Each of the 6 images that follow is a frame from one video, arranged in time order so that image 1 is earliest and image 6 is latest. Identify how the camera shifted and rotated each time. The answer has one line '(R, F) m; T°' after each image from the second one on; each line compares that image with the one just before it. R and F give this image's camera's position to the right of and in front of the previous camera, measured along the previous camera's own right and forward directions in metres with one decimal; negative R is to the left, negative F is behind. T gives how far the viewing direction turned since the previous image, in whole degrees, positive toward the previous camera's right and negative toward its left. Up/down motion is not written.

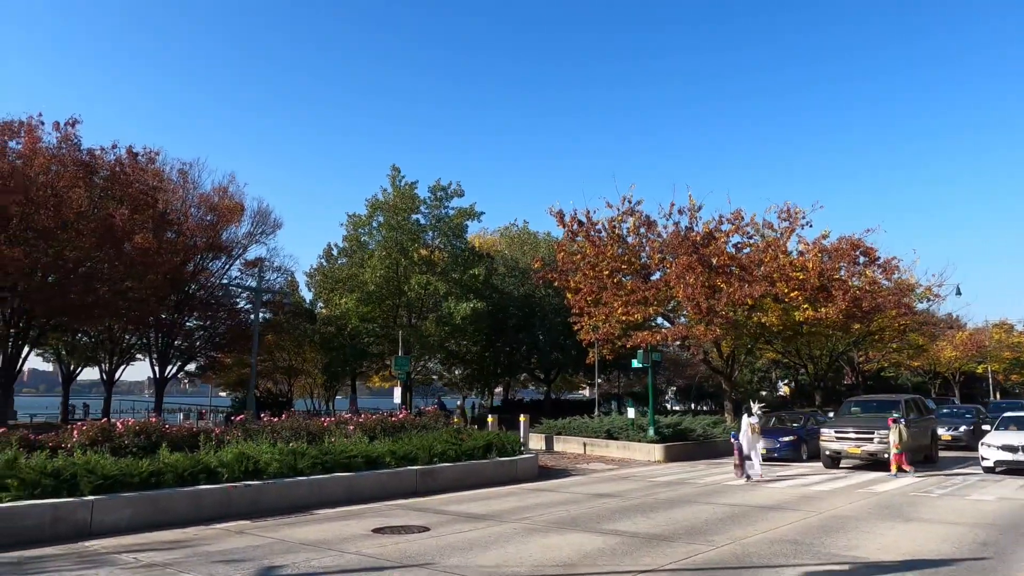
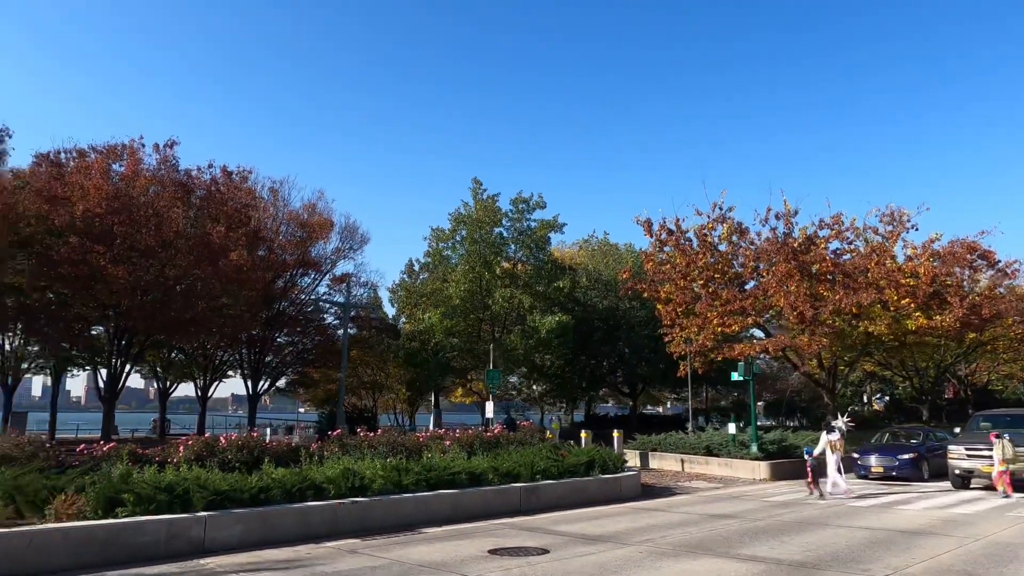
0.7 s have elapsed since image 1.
(-0.7, +0.6) m; -5°
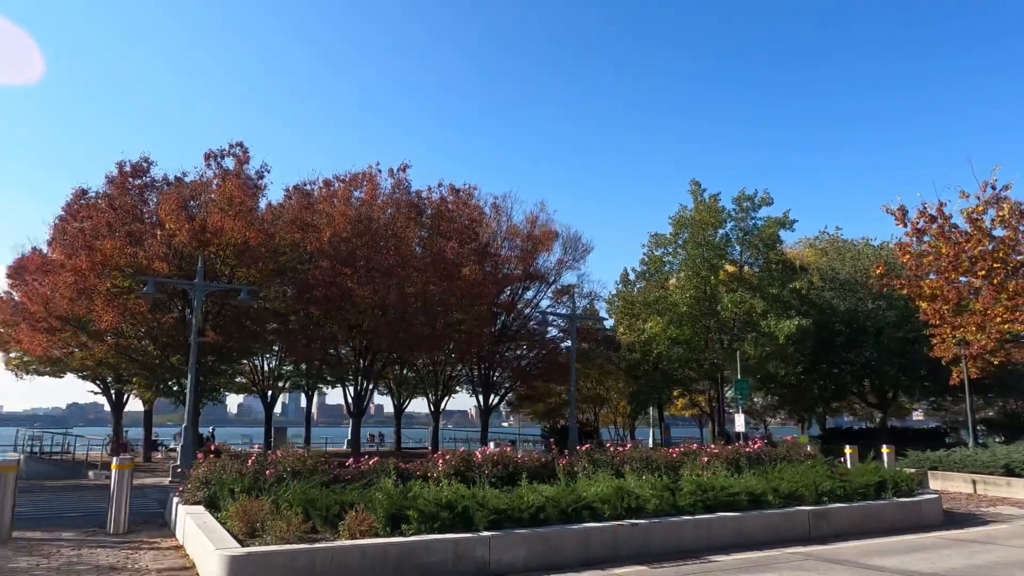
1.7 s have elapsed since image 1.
(-1.4, +1.0) m; -15°
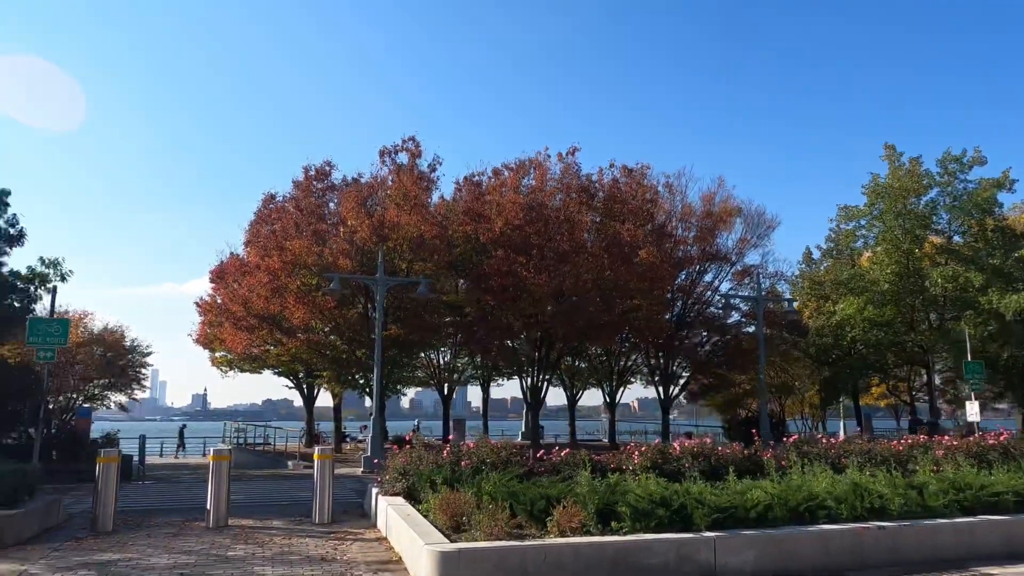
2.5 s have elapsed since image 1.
(-0.7, +0.9) m; -12°
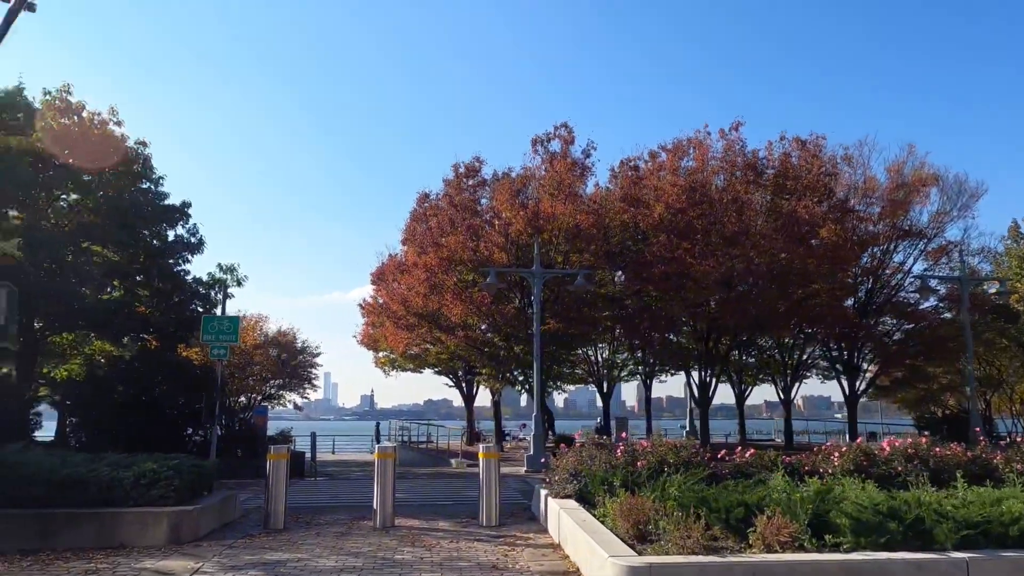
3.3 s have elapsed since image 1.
(-0.4, +1.1) m; -11°
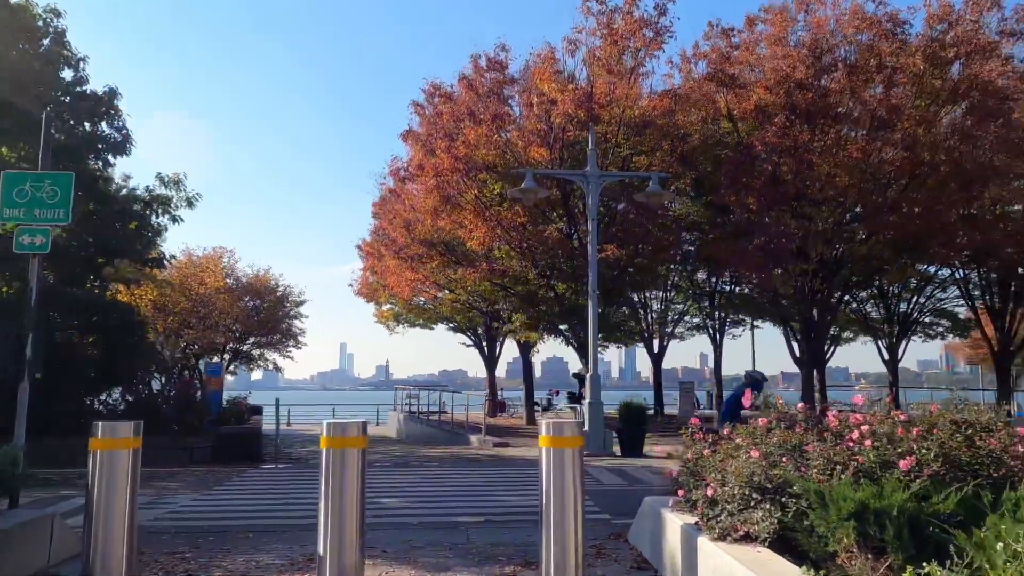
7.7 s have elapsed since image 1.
(-0.7, +6.7) m; -1°
